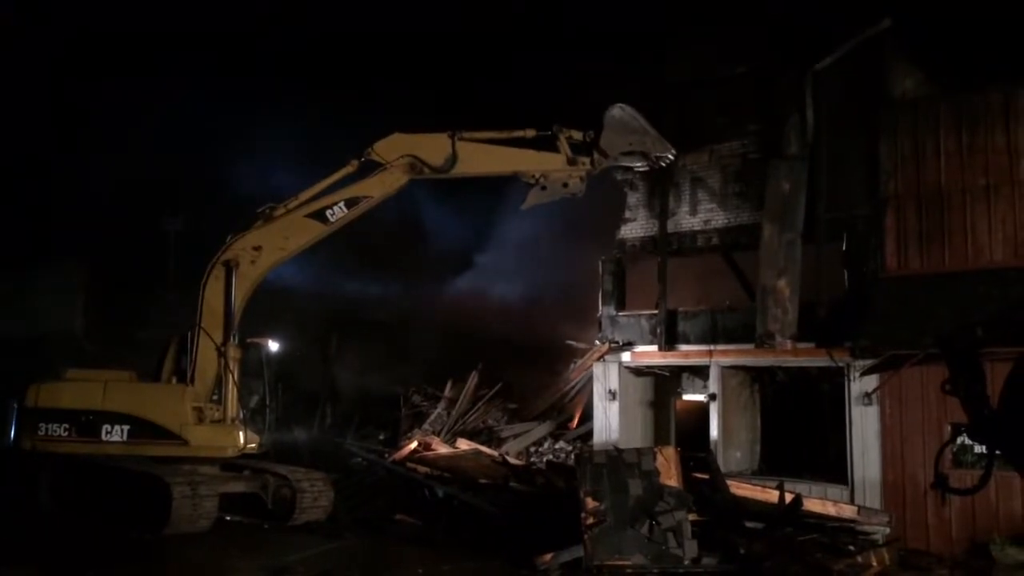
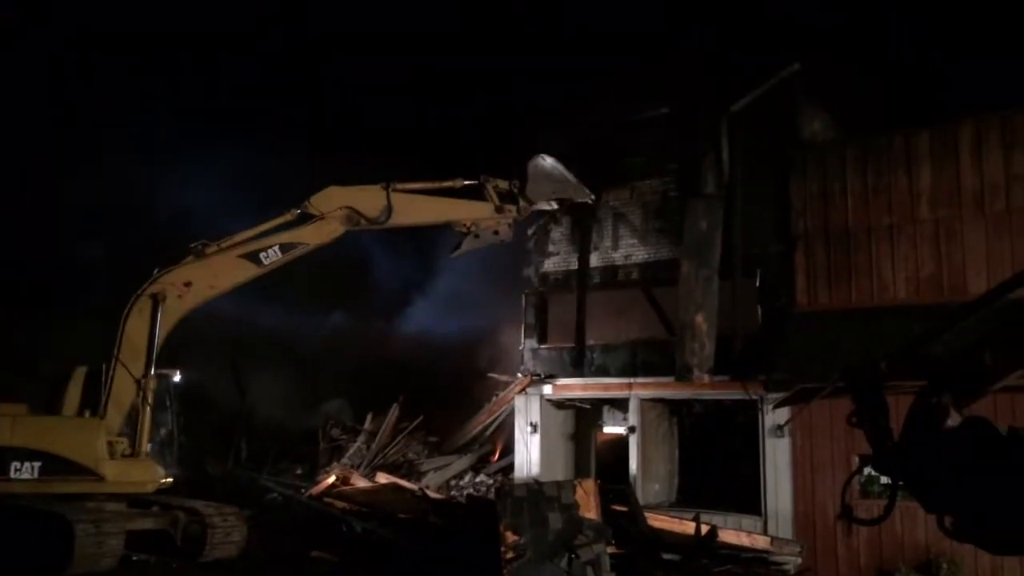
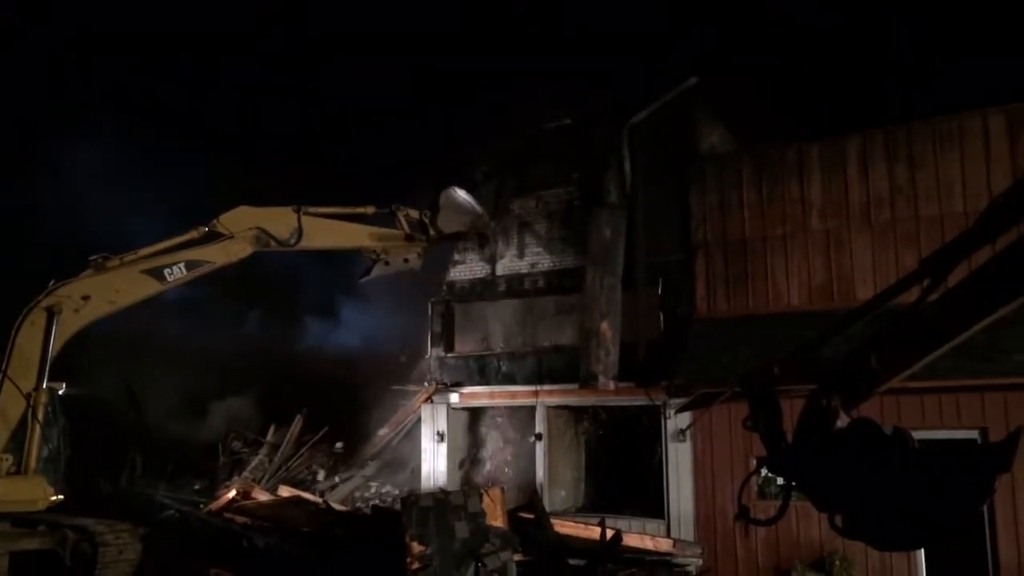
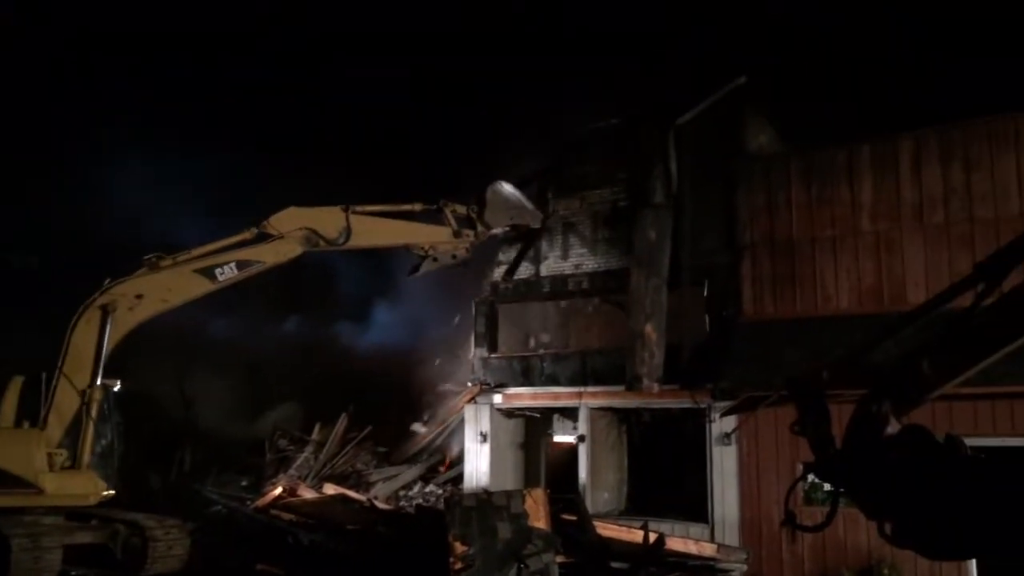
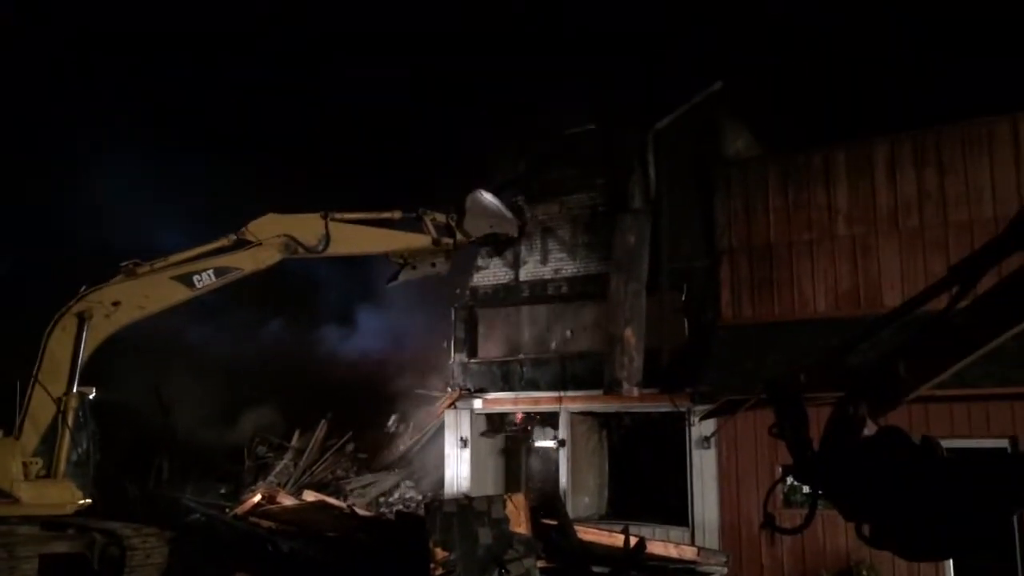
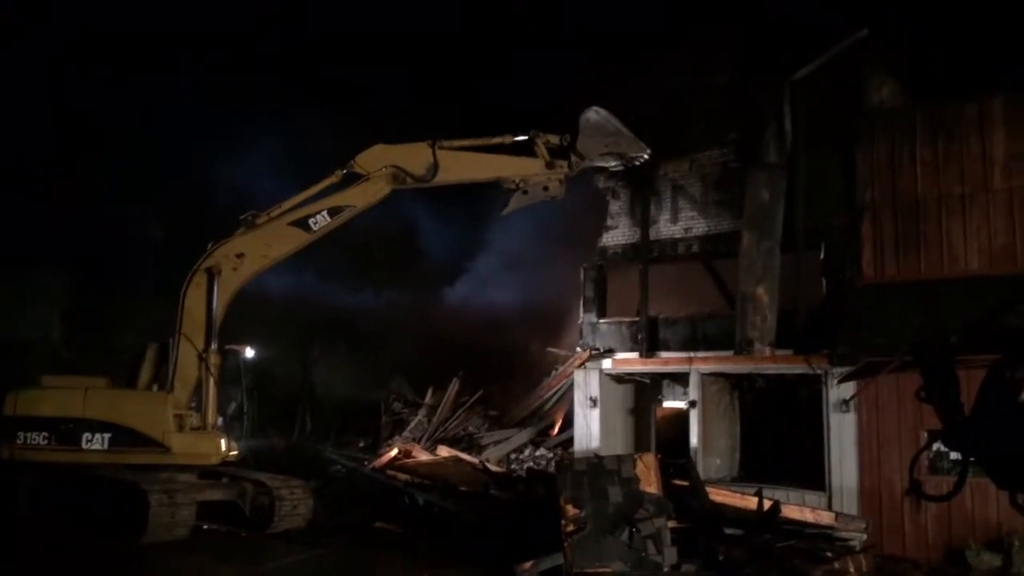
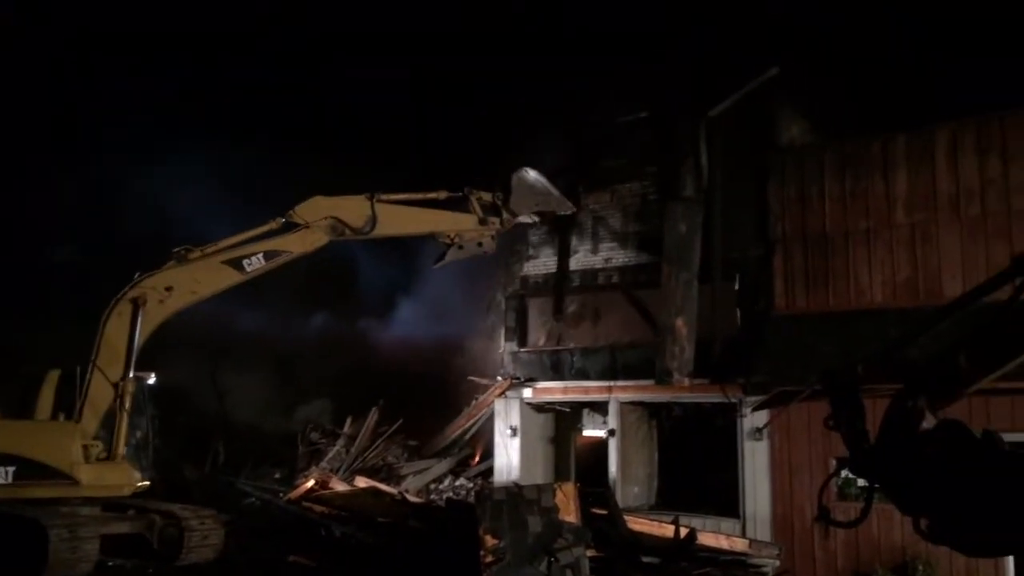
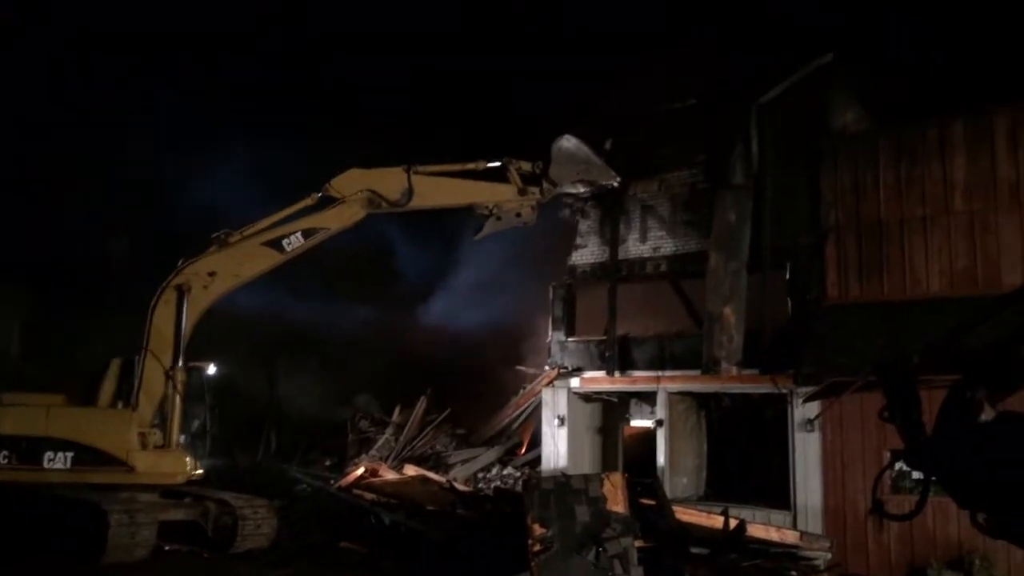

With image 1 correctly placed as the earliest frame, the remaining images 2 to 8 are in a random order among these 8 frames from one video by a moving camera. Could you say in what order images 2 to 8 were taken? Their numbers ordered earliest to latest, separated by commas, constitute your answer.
6, 8, 2, 7, 4, 5, 3
